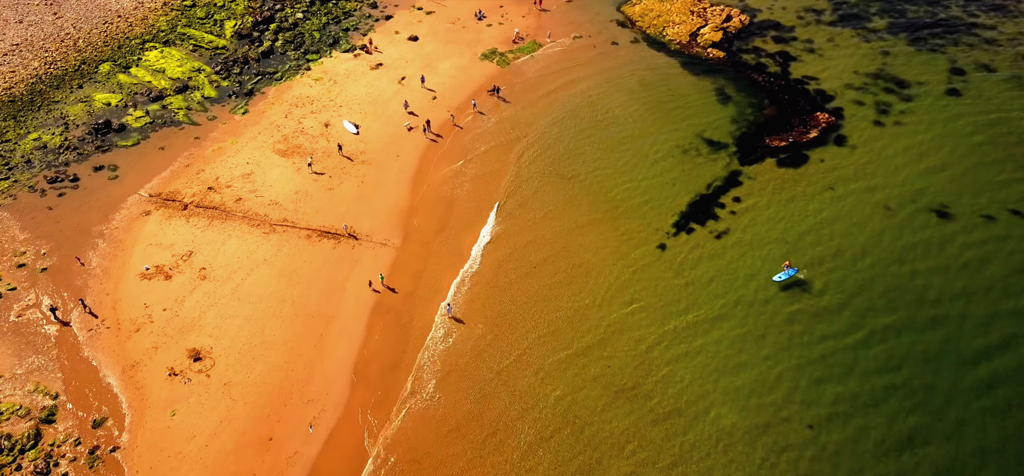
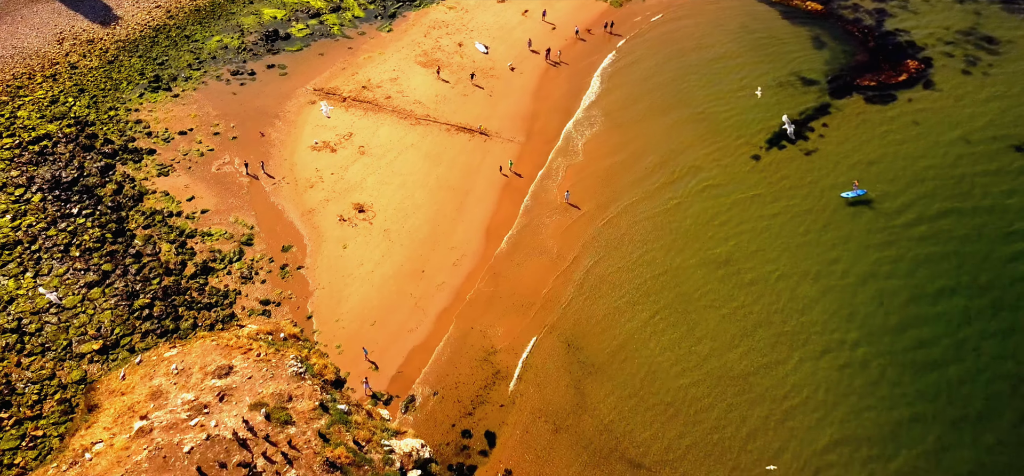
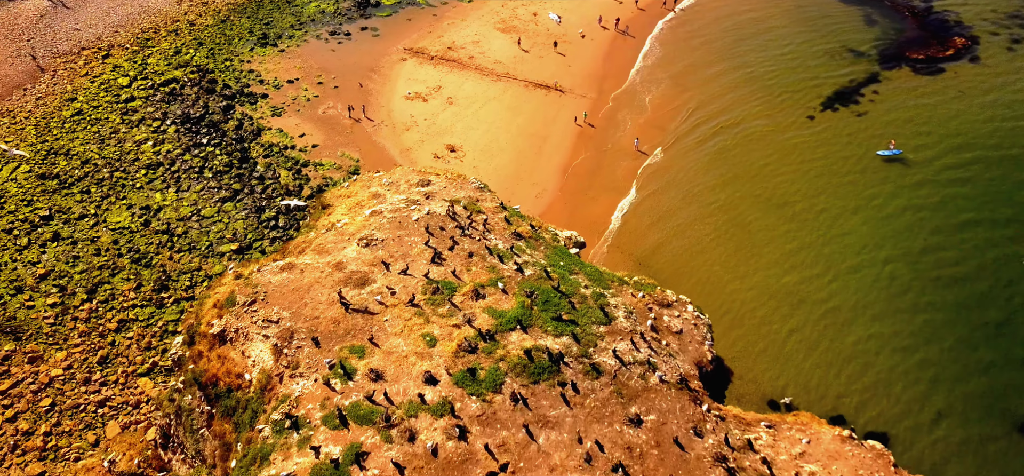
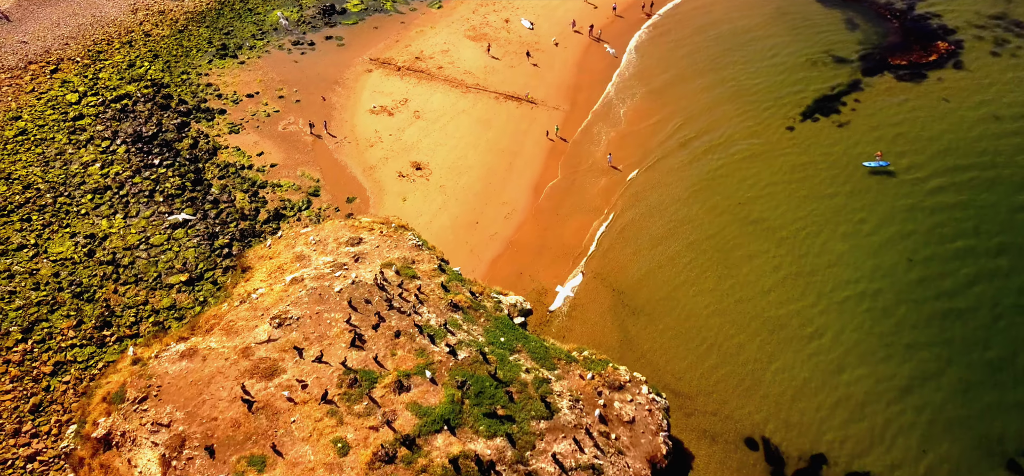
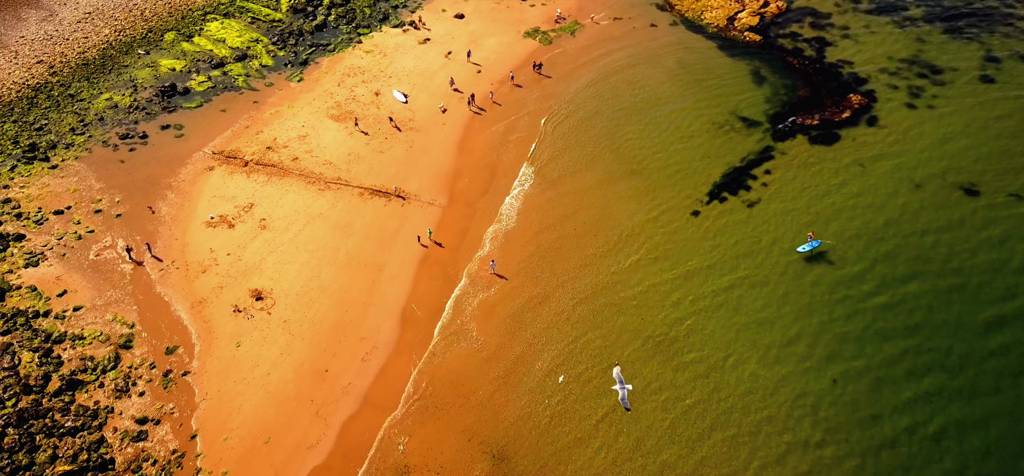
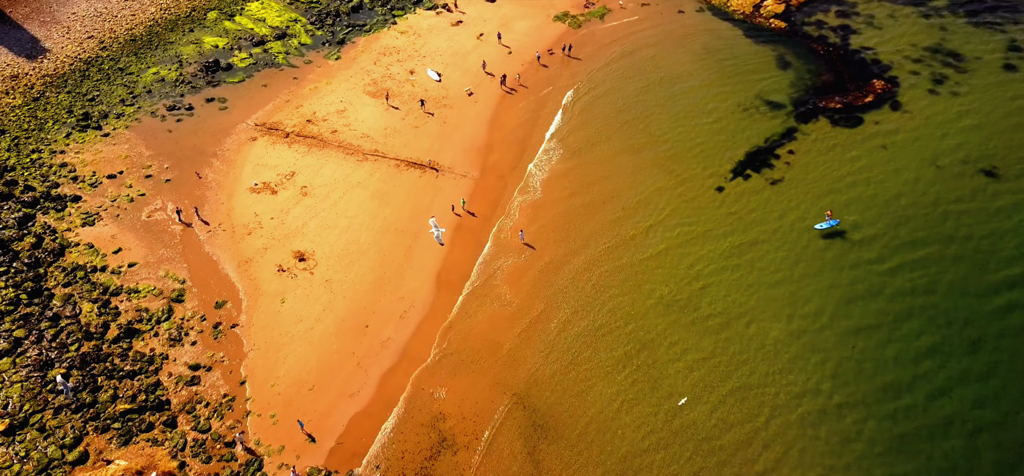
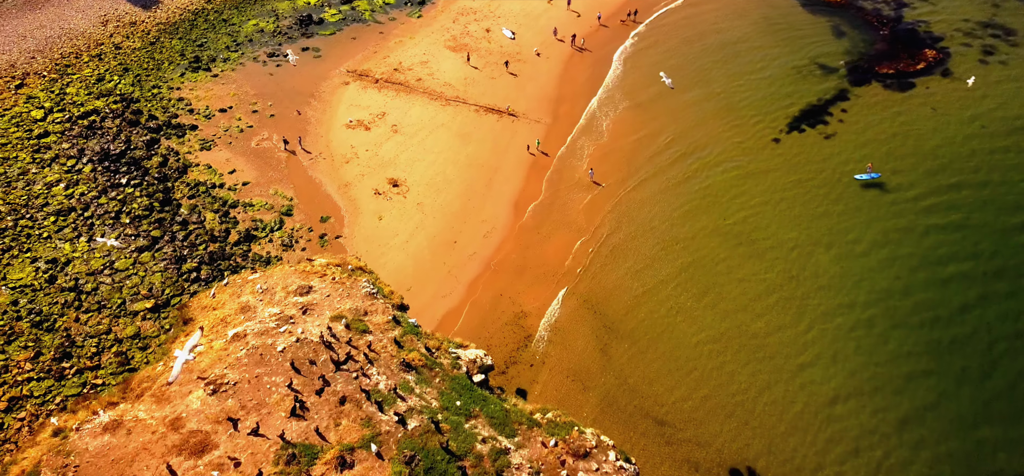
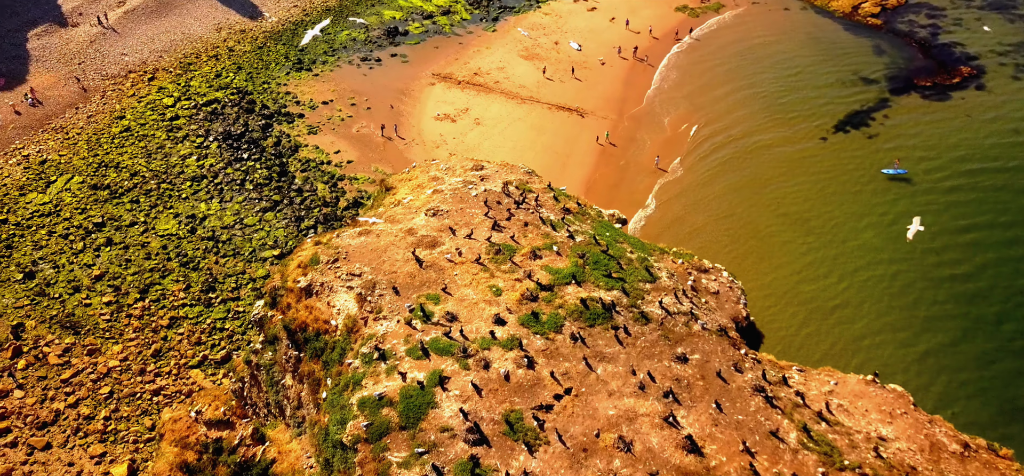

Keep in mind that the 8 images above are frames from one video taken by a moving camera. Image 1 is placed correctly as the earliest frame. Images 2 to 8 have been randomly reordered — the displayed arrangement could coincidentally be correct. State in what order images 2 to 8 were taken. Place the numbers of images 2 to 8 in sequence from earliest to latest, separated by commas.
5, 6, 2, 7, 4, 3, 8
